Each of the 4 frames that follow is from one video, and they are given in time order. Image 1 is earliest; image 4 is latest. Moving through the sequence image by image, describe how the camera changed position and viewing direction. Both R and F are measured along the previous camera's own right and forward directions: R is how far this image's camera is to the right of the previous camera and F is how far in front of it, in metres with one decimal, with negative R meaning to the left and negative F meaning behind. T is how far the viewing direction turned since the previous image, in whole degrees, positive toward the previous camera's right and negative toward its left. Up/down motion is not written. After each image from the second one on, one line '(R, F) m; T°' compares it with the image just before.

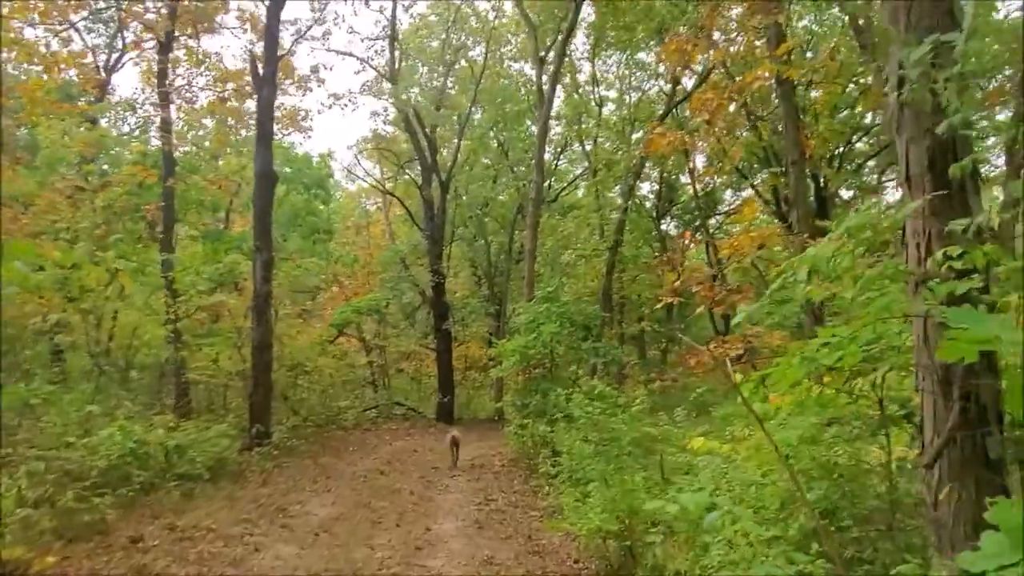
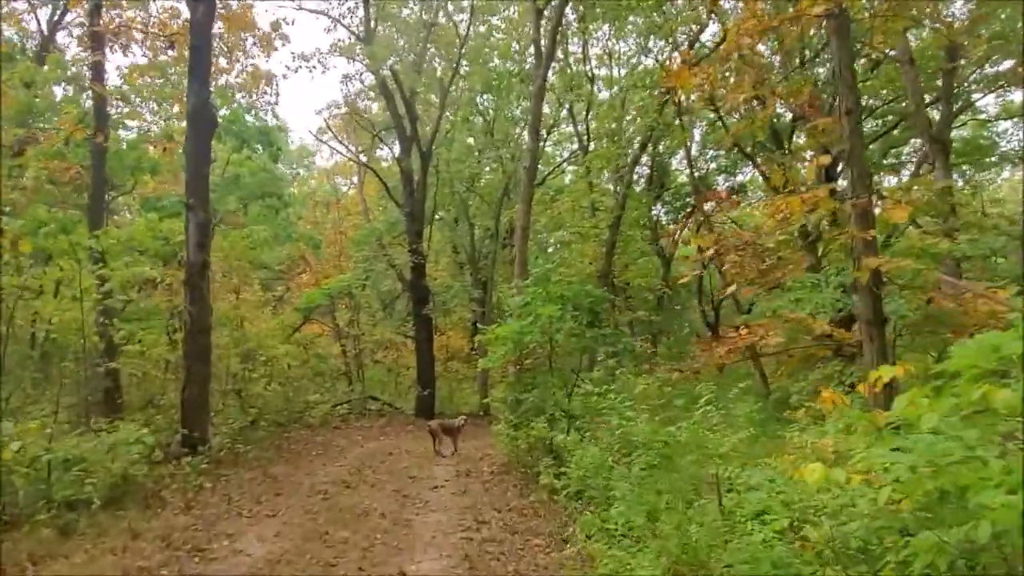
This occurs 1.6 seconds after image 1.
(-0.2, +2.1) m; +1°
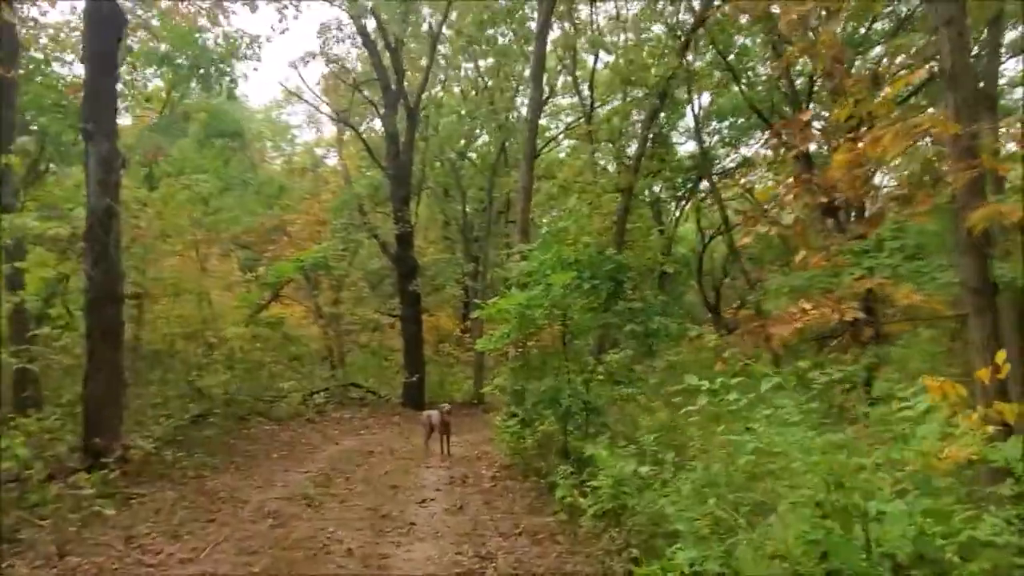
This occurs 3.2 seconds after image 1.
(-0.2, +2.2) m; +1°
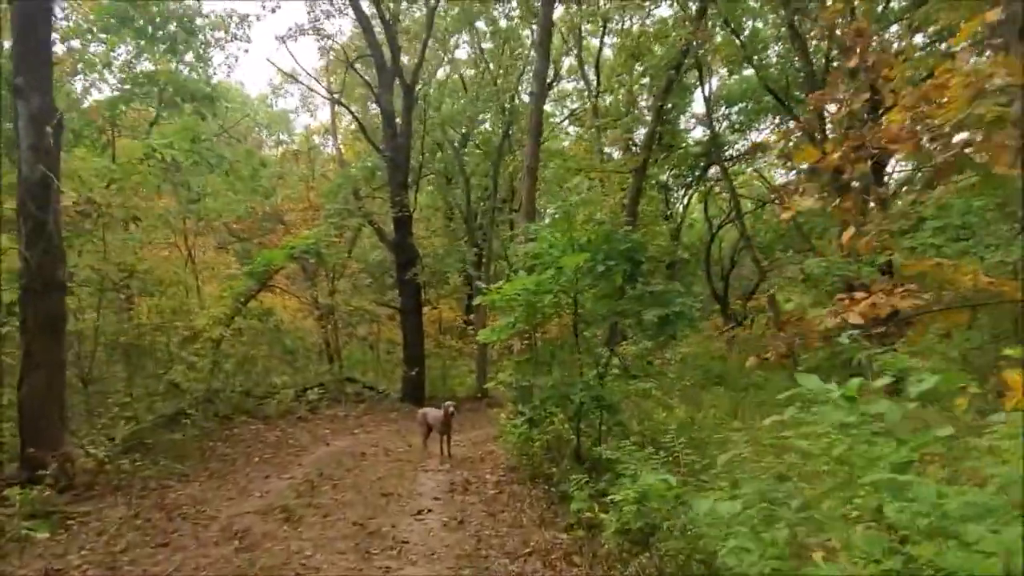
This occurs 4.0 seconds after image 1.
(0.0, +1.0) m; 0°
